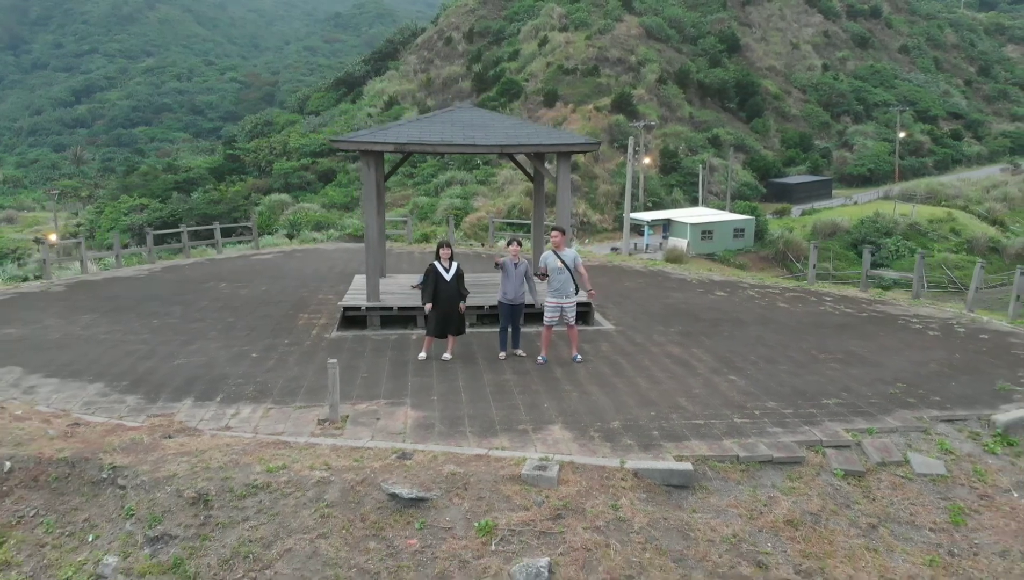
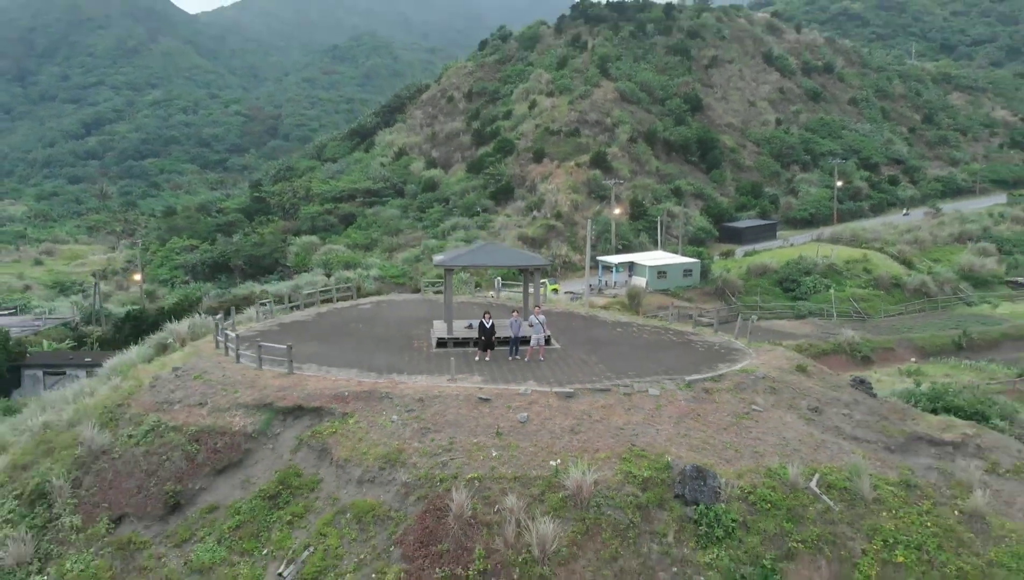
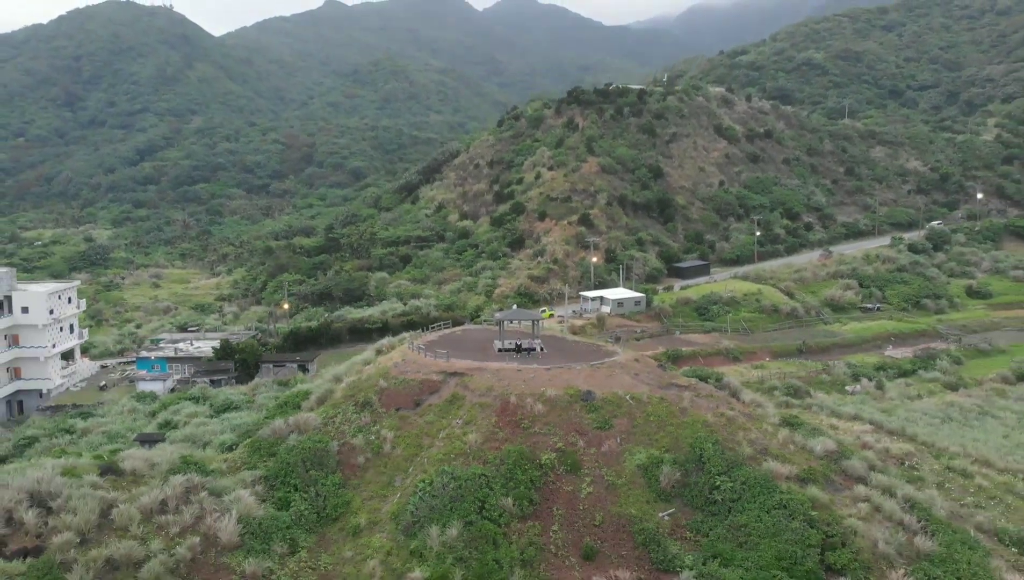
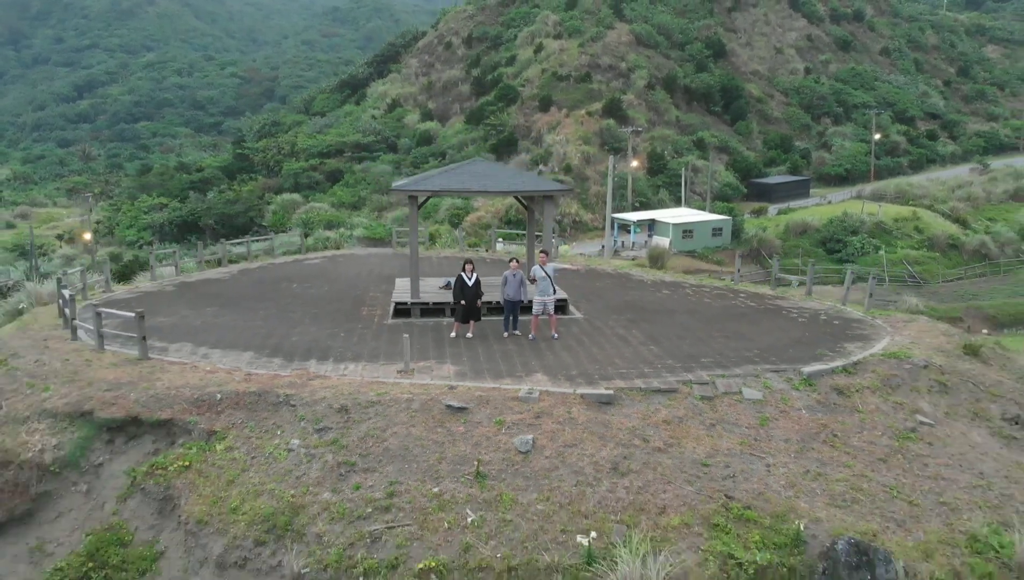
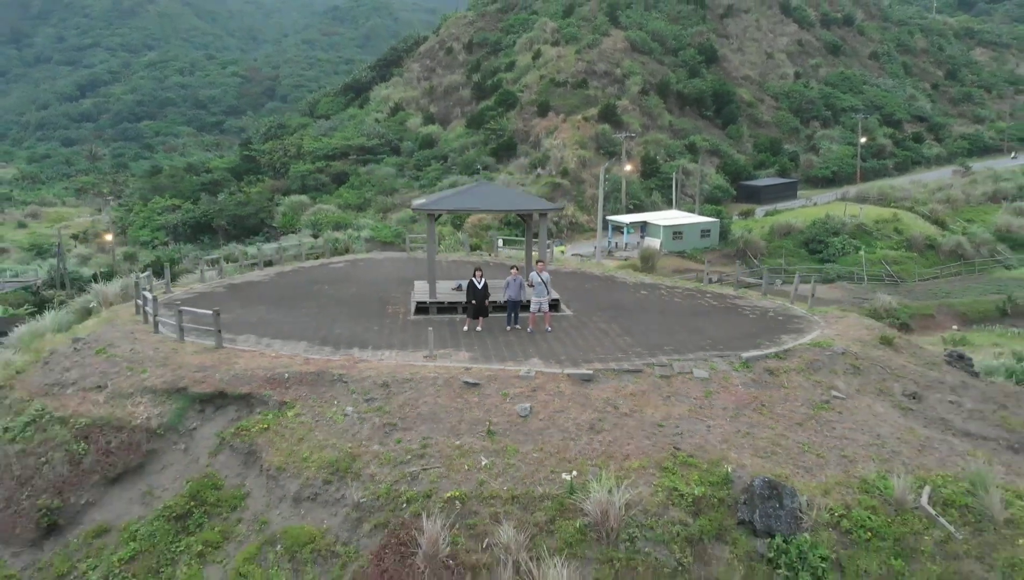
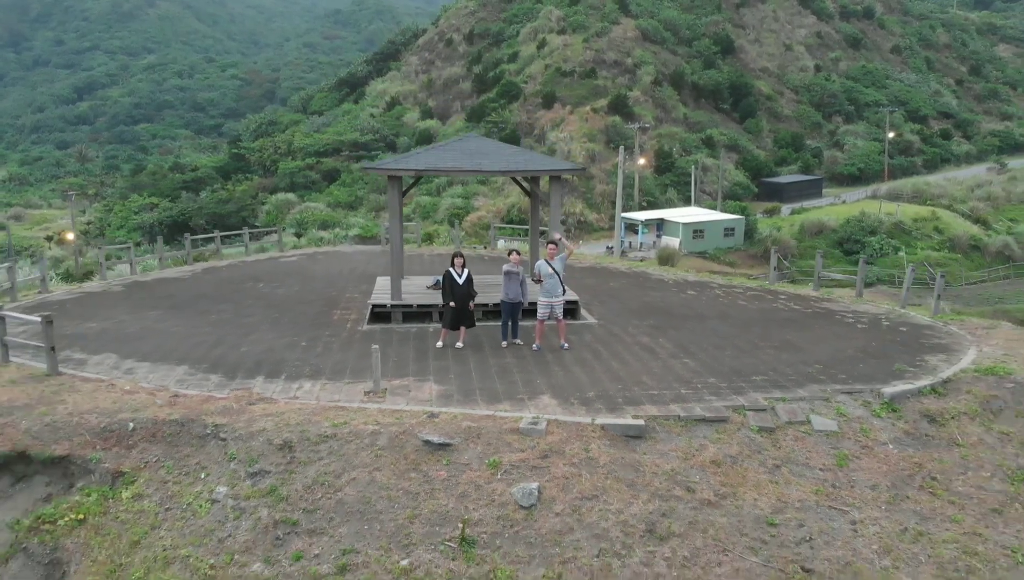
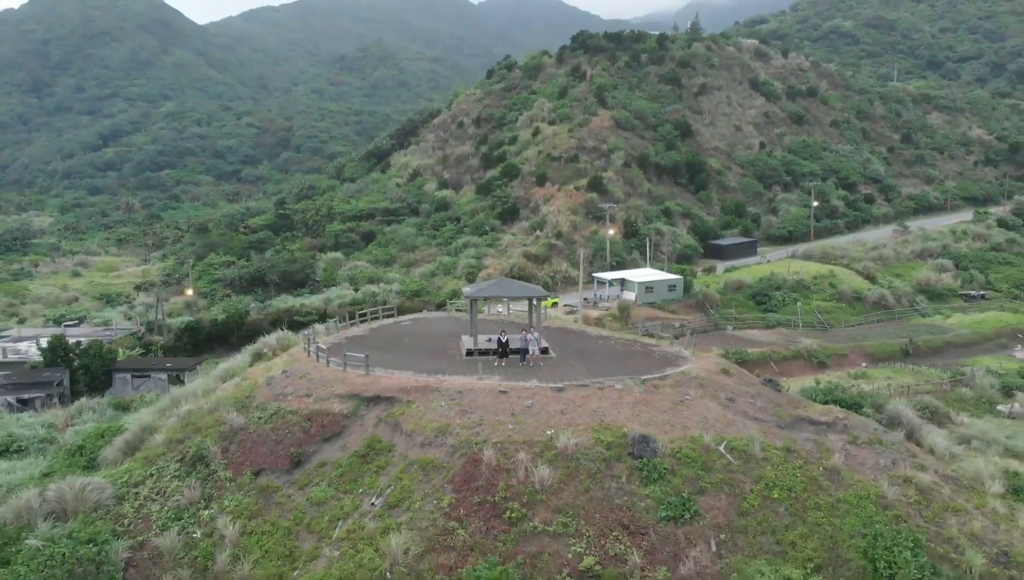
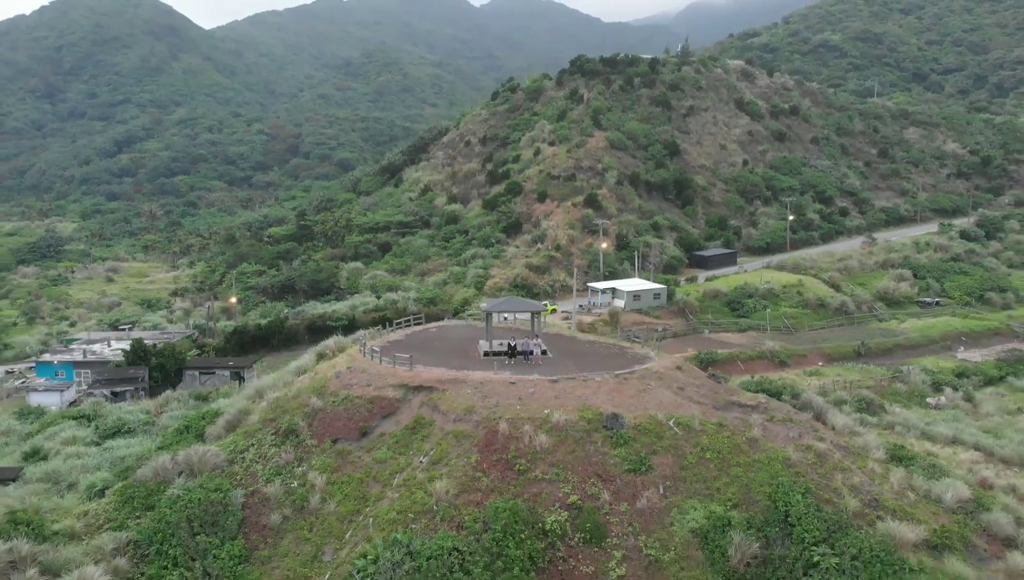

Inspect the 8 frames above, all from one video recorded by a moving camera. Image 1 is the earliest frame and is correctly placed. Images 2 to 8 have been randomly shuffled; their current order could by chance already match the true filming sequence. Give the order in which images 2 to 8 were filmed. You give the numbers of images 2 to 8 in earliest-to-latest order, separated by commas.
6, 4, 5, 2, 7, 8, 3
